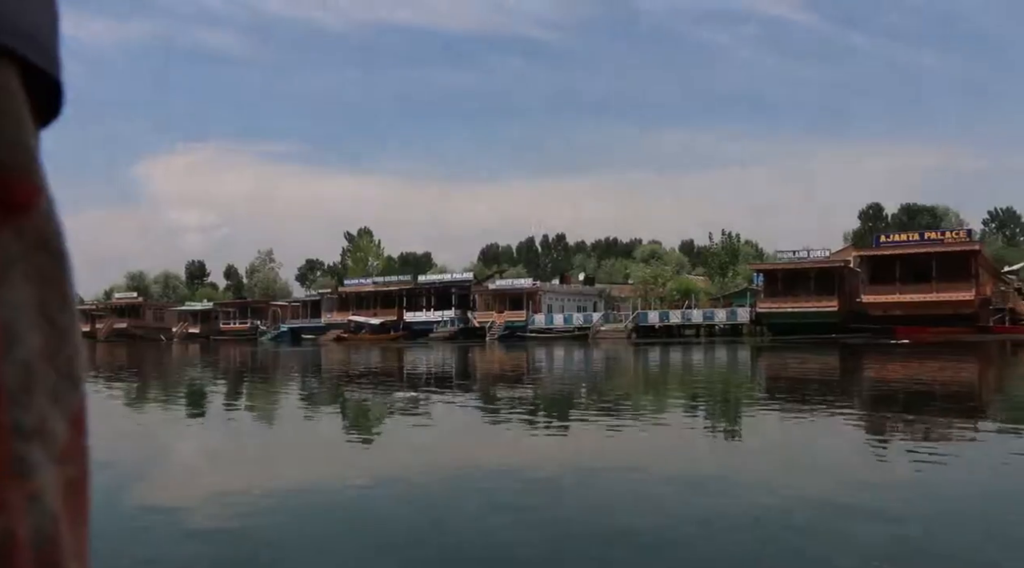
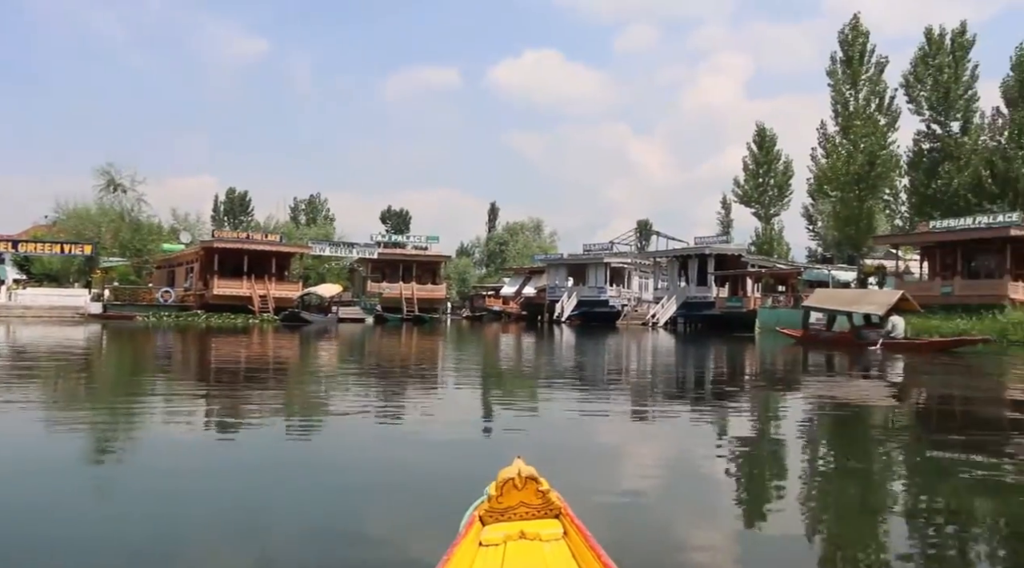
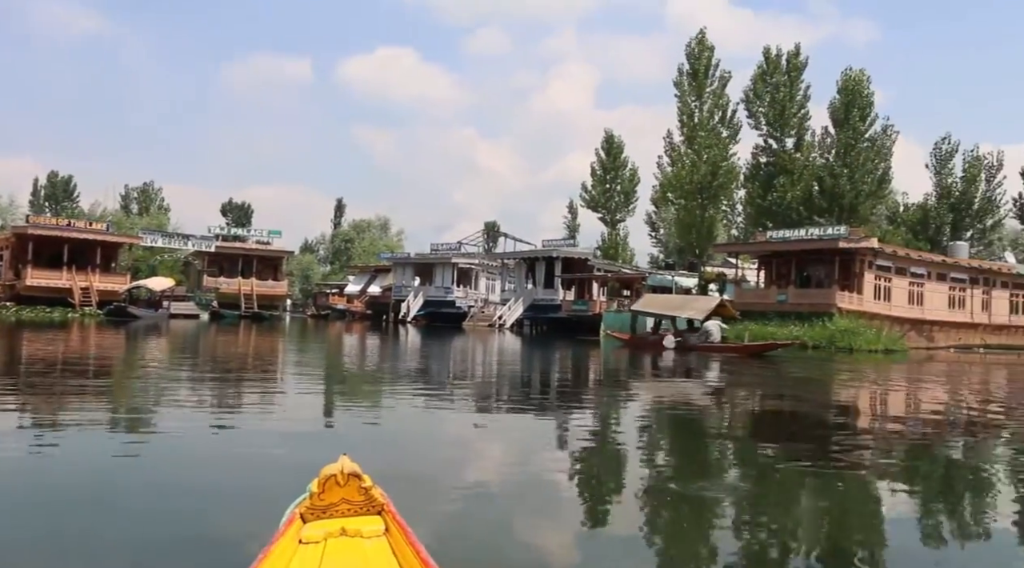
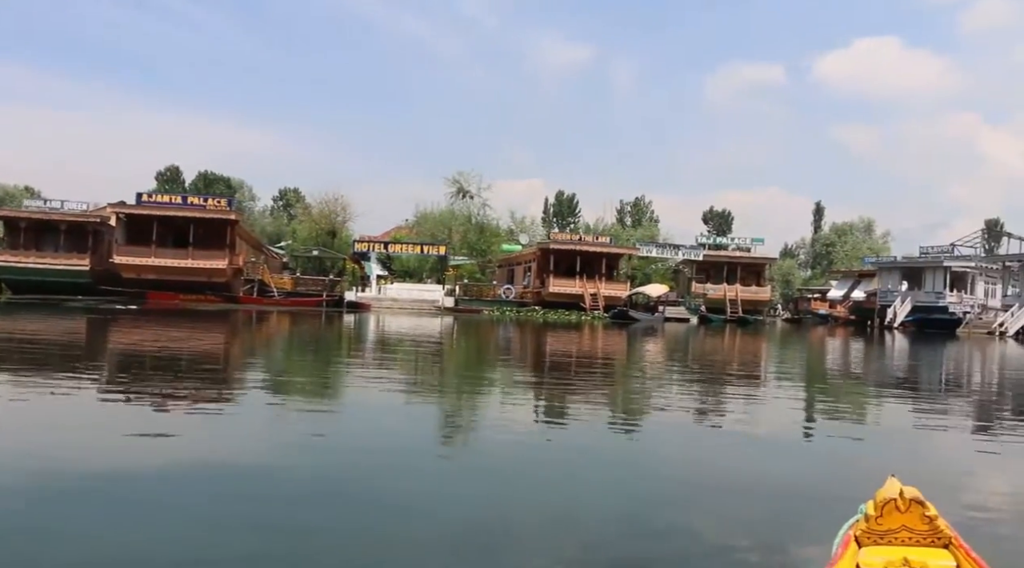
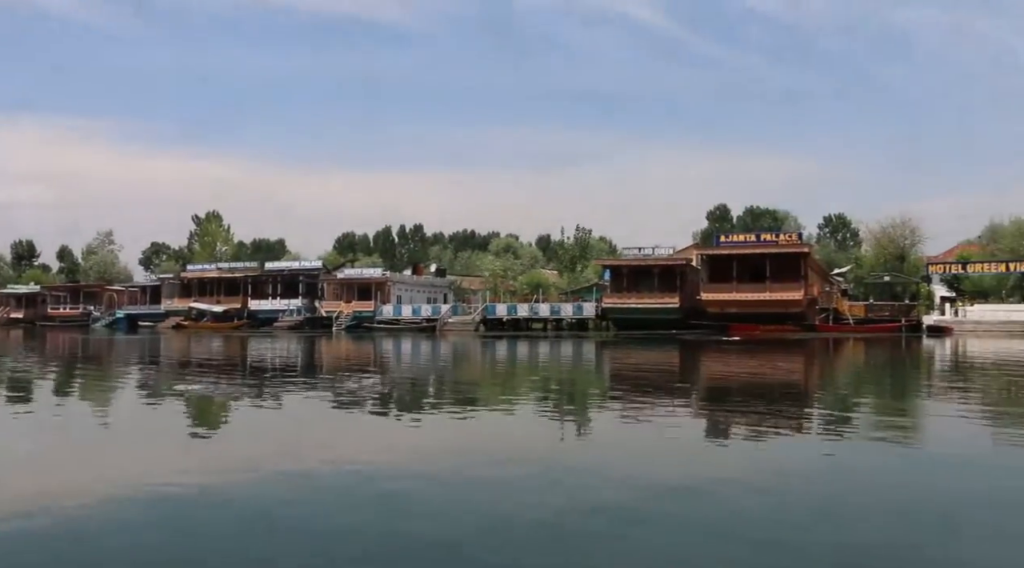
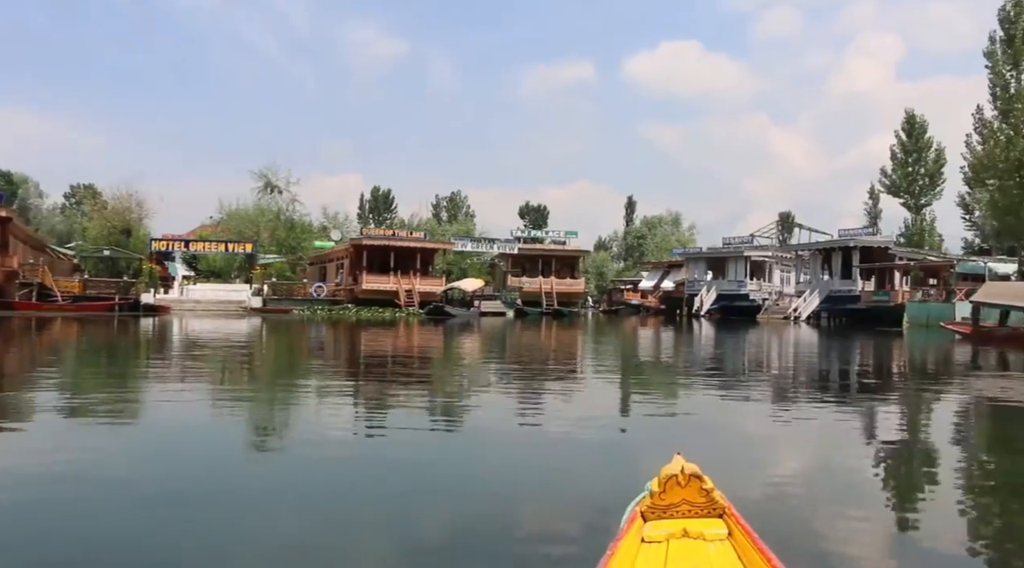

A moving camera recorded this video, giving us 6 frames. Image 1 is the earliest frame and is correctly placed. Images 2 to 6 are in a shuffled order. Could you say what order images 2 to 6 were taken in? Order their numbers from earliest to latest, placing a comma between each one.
5, 4, 6, 2, 3
